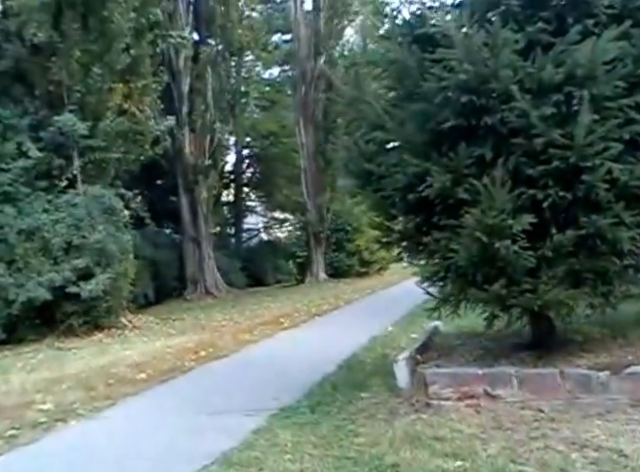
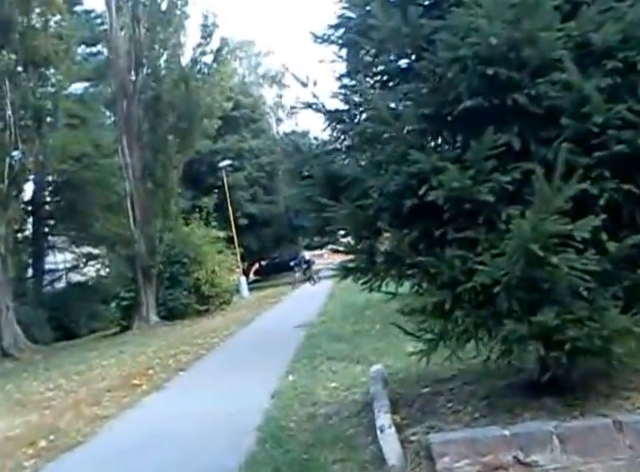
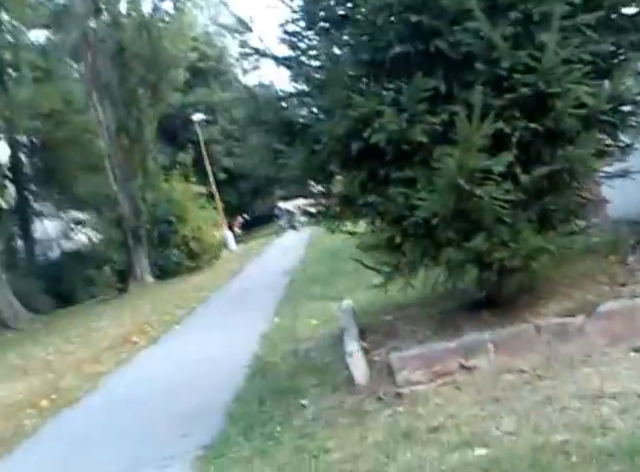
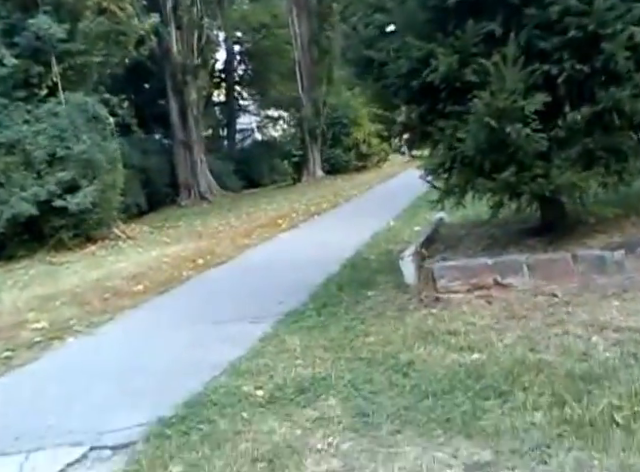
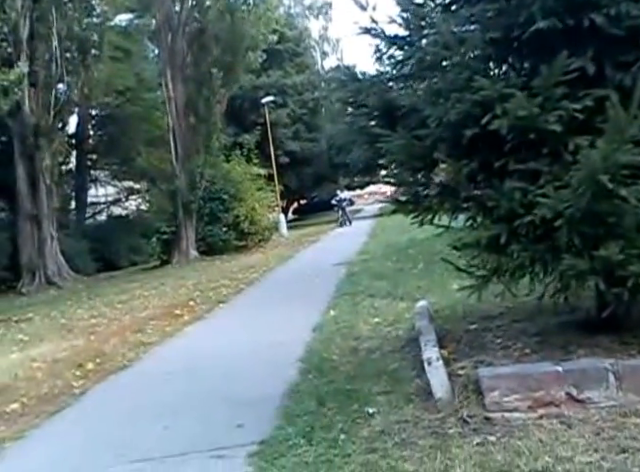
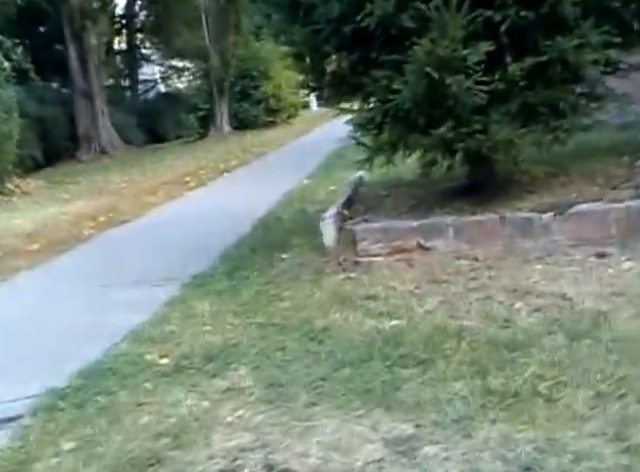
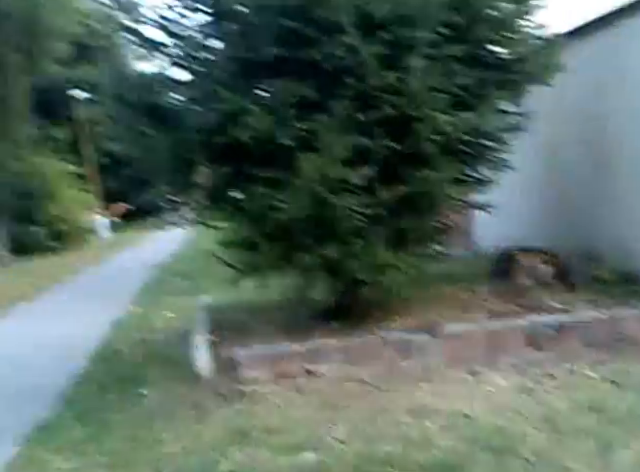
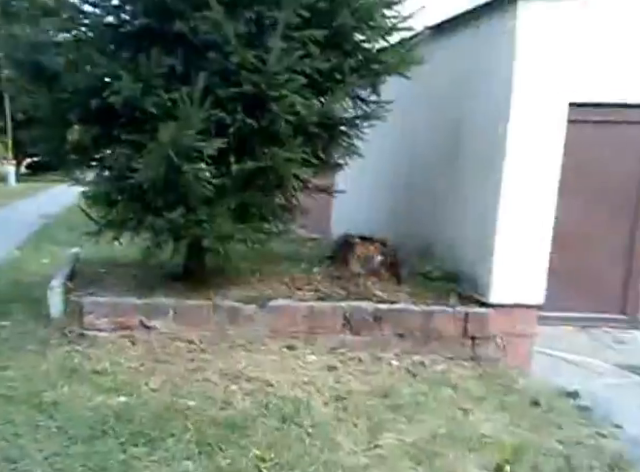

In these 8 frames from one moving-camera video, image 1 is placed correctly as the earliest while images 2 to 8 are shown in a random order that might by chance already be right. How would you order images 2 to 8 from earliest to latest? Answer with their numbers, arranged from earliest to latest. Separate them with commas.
4, 6, 8, 7, 3, 2, 5
